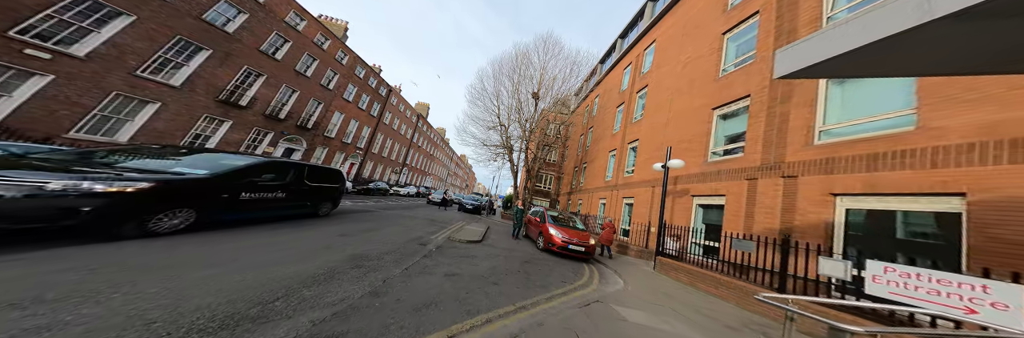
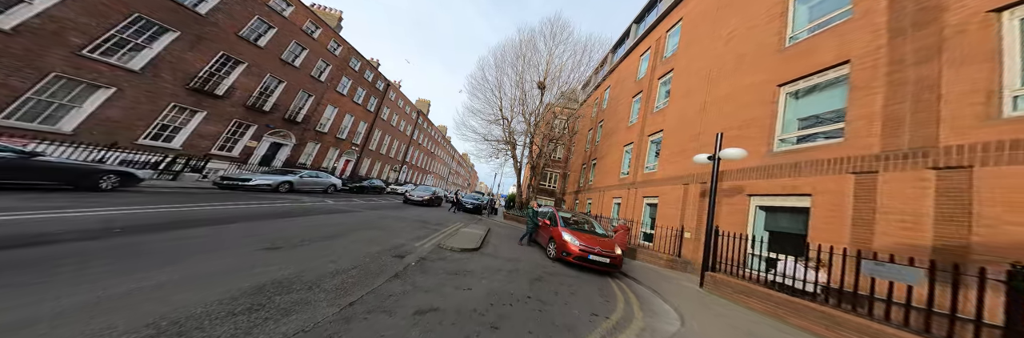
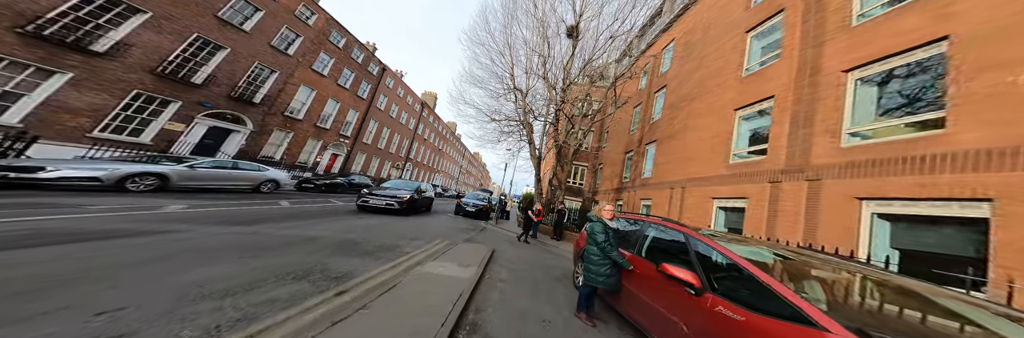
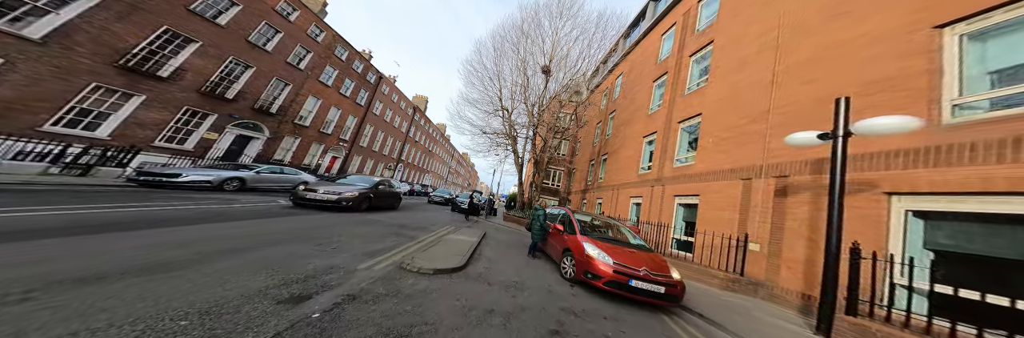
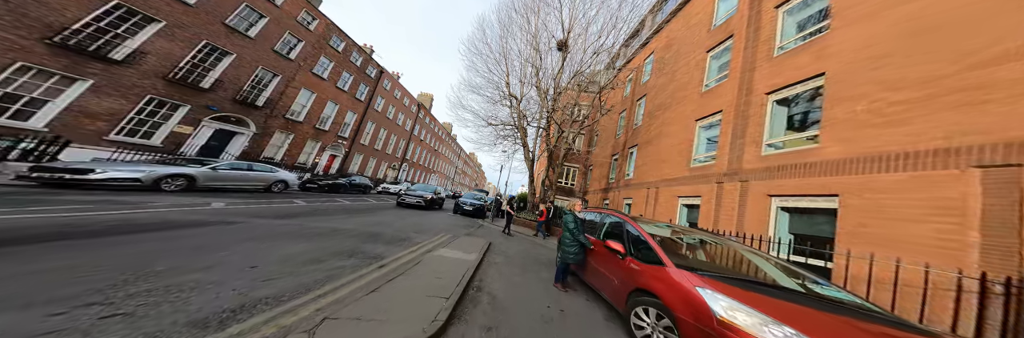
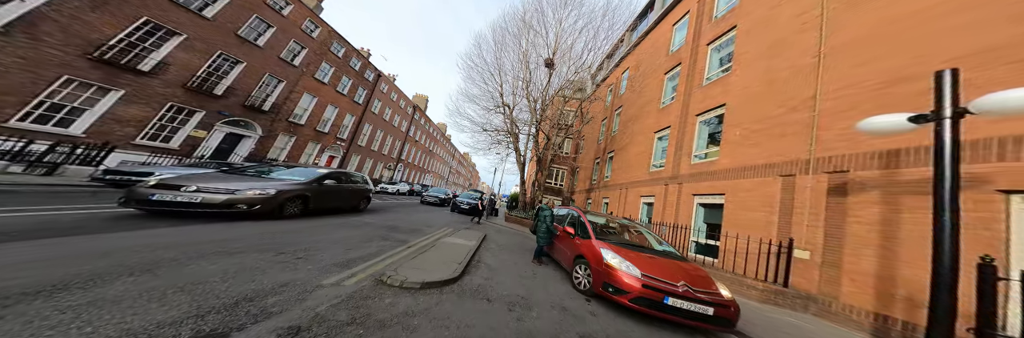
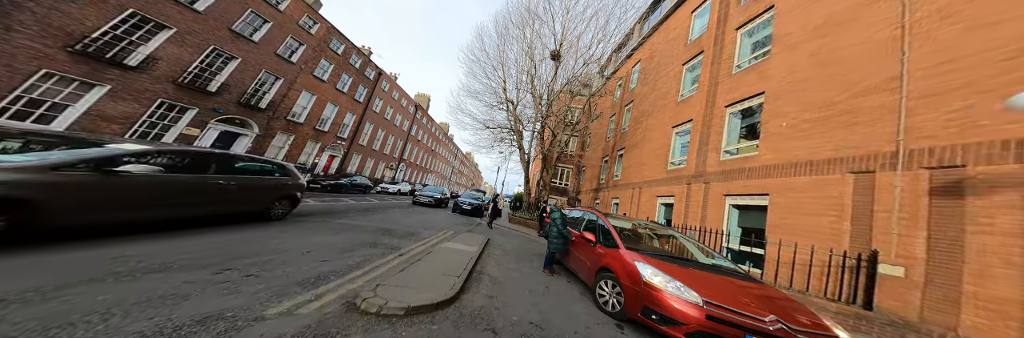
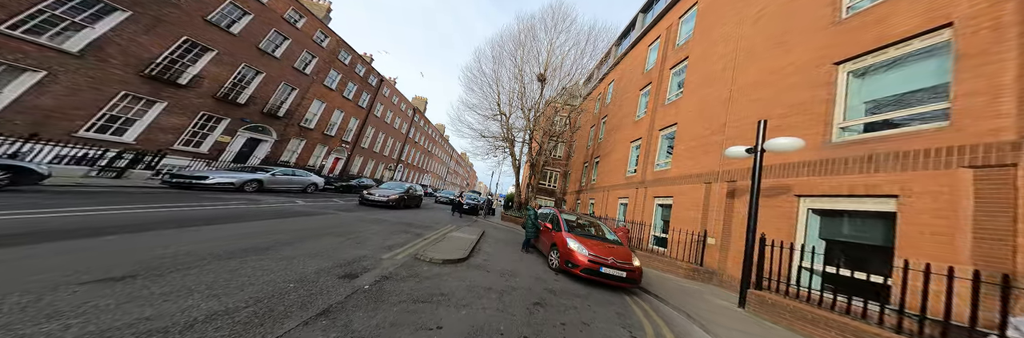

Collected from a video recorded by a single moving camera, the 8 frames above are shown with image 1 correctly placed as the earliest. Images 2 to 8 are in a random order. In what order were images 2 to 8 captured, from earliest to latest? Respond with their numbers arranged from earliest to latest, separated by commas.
2, 8, 4, 6, 7, 5, 3
